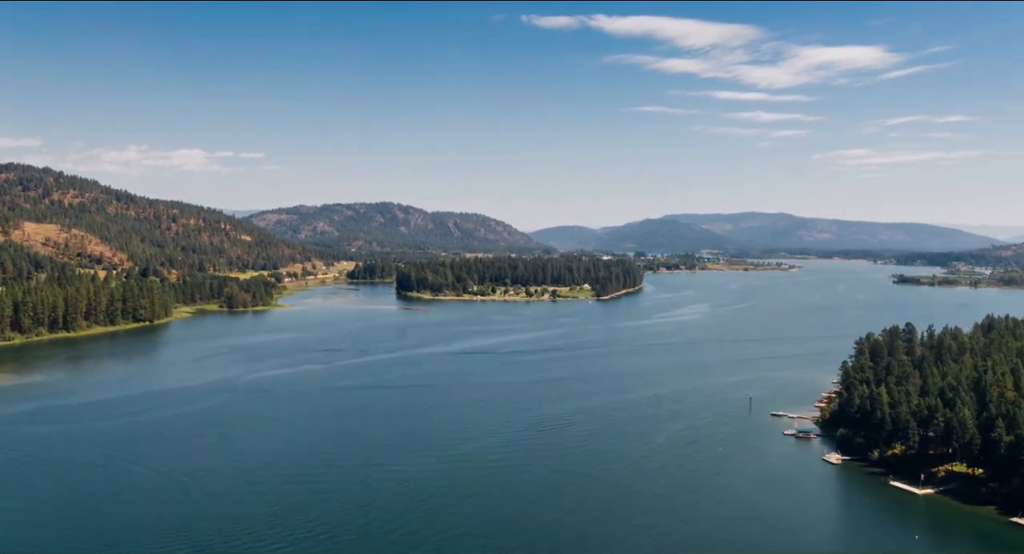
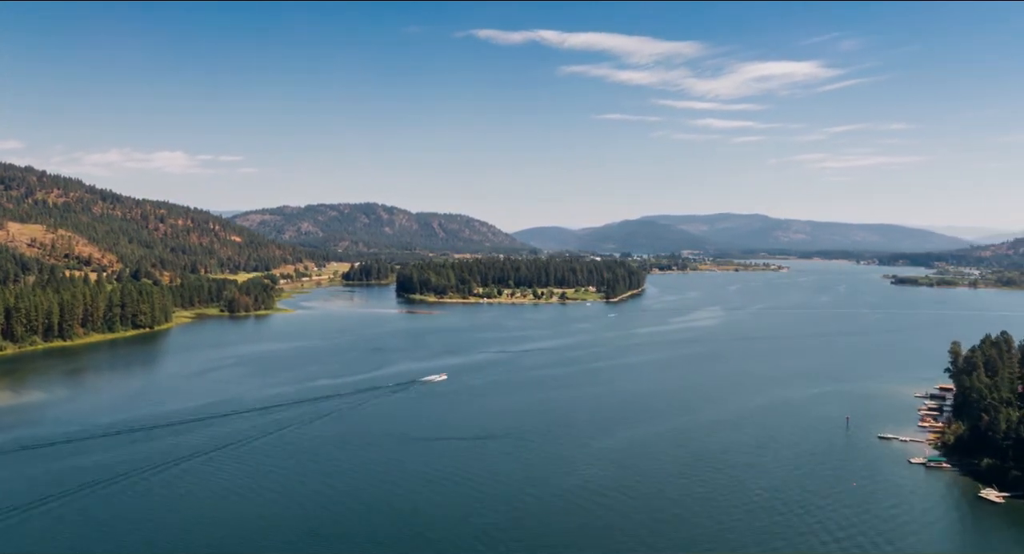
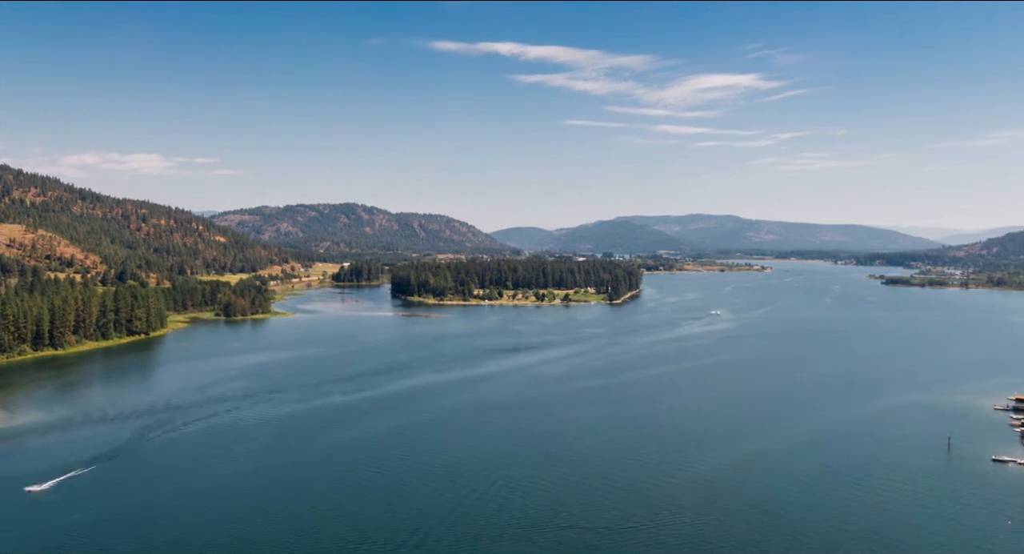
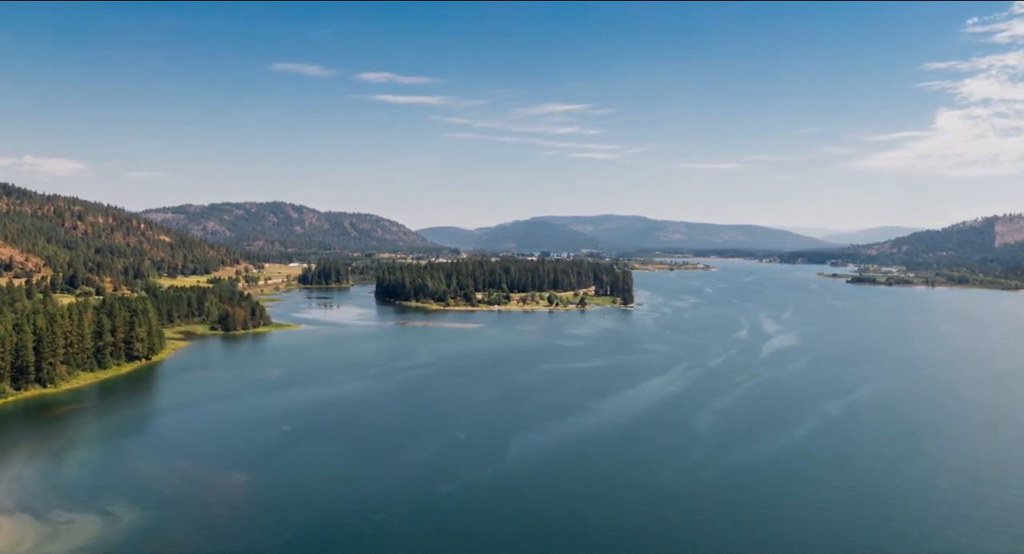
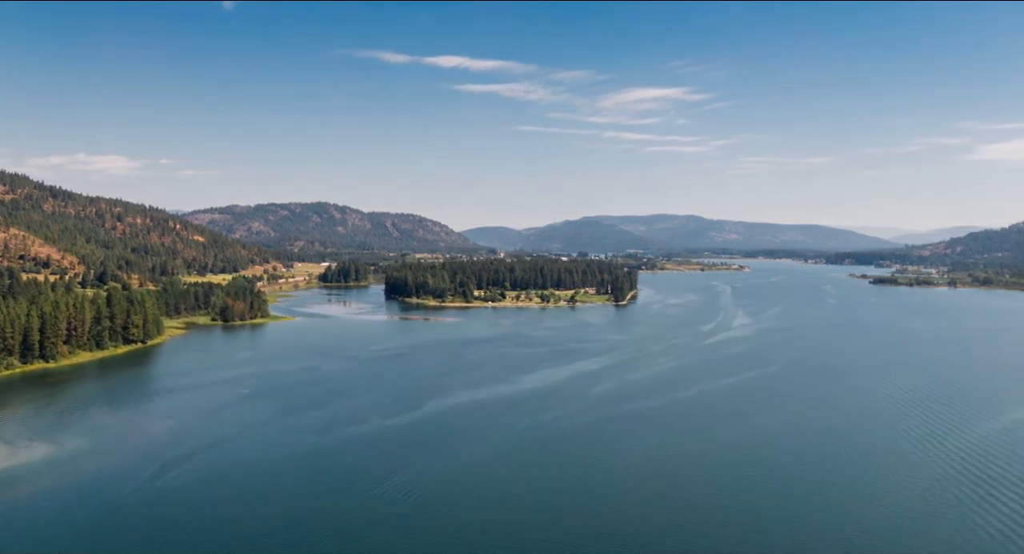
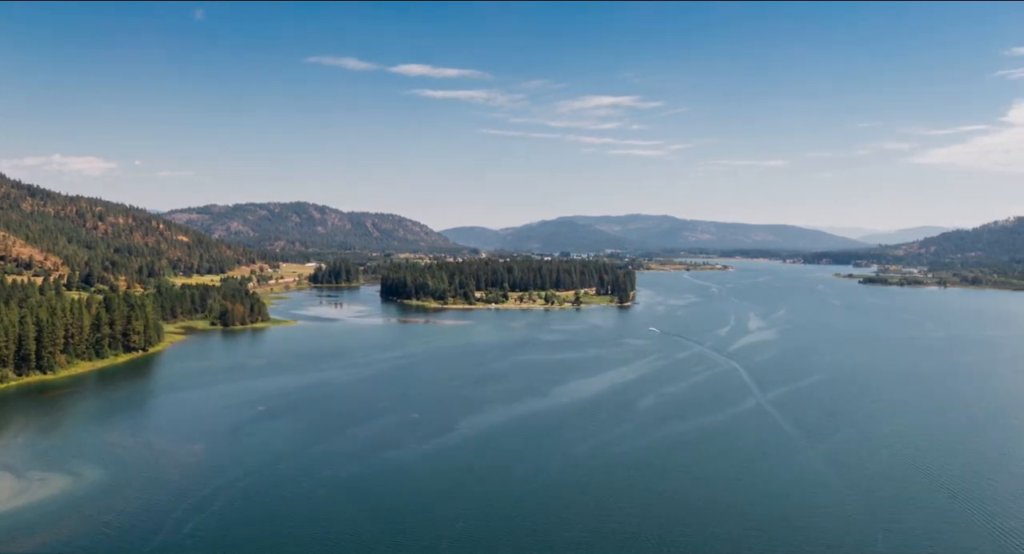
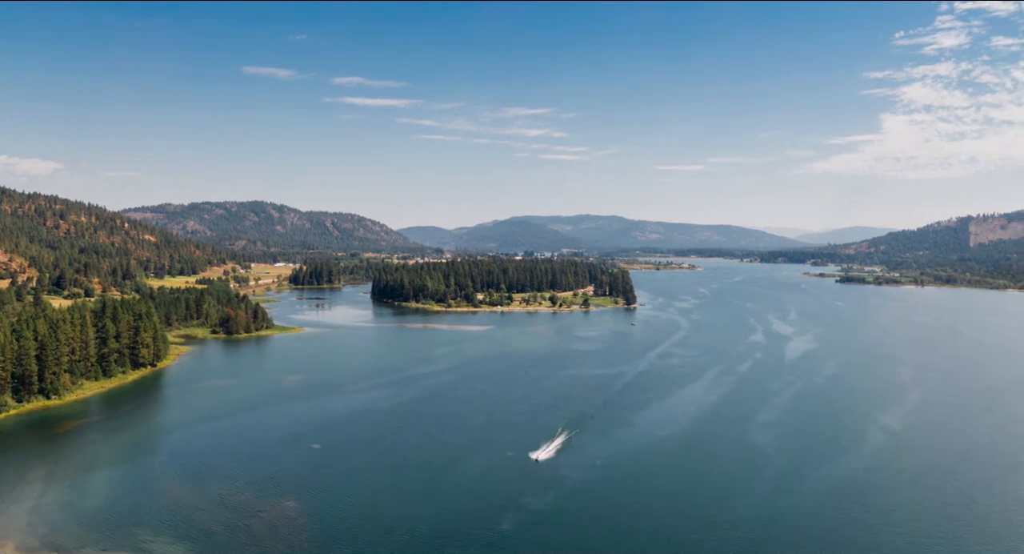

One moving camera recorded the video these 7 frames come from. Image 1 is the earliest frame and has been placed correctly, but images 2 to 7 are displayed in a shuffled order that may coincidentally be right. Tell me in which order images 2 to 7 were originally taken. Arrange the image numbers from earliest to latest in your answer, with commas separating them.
2, 3, 5, 6, 4, 7
